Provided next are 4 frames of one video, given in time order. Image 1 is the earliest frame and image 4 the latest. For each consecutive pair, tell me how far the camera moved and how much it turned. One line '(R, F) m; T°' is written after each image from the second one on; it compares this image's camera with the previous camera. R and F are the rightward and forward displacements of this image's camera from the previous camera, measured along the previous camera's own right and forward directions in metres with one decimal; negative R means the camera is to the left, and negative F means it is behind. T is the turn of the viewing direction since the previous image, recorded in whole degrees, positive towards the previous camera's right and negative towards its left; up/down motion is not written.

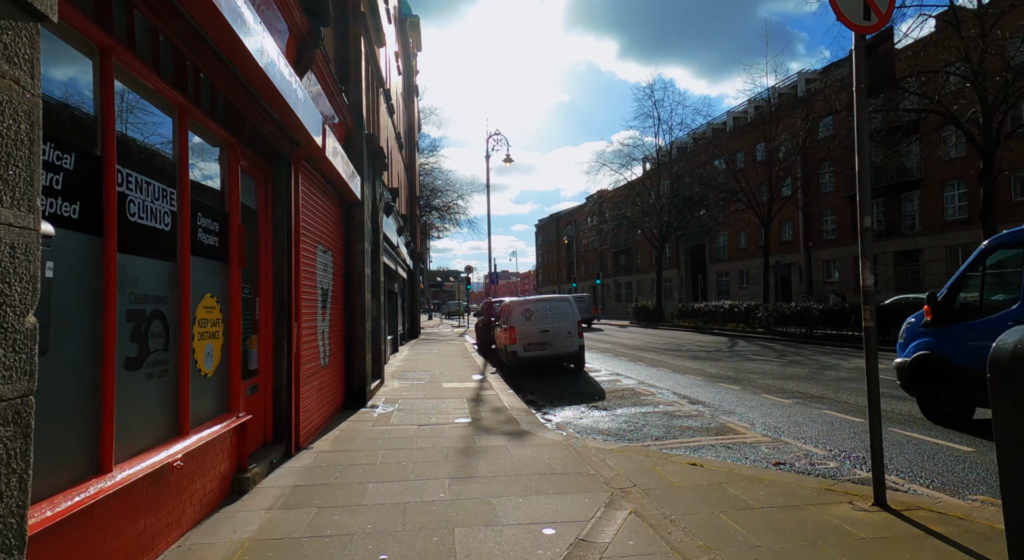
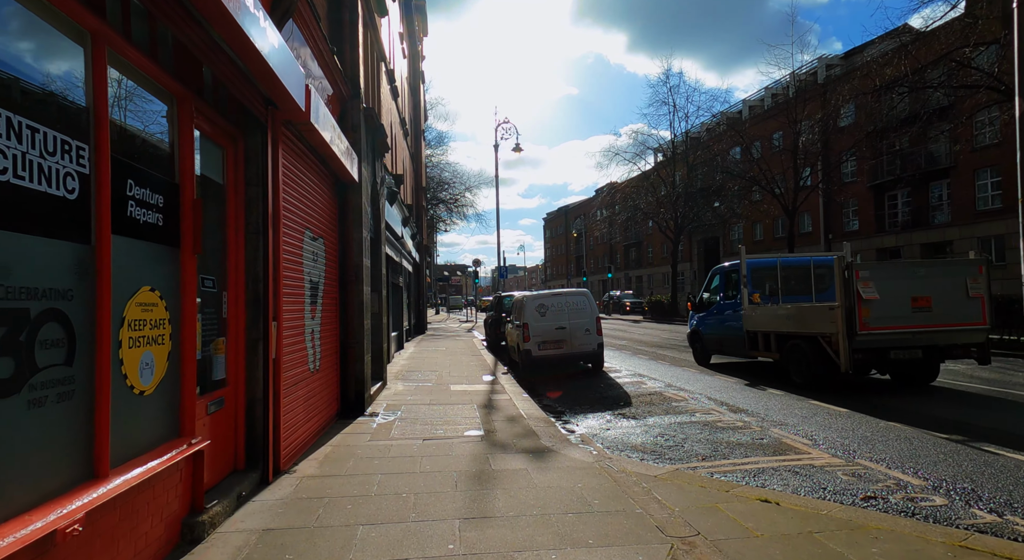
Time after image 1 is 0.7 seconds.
(-0.1, +1.0) m; -1°
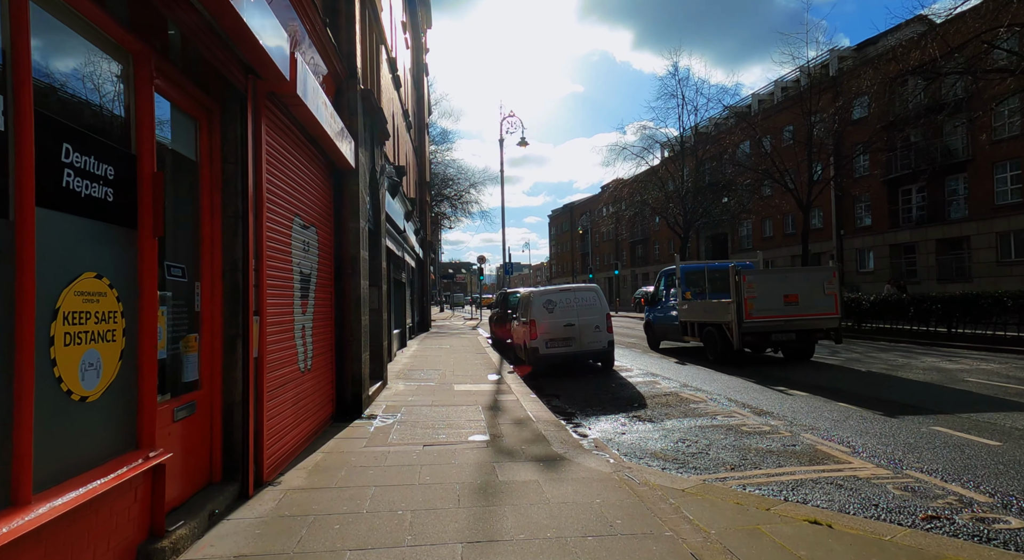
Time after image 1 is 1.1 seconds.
(0.0, +0.5) m; 0°
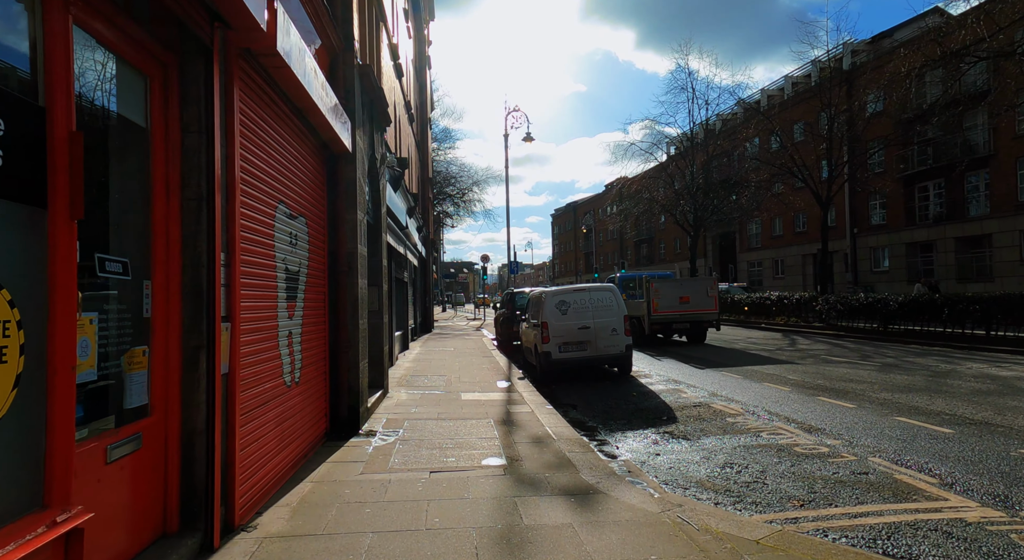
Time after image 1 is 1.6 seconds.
(-0.2, +0.8) m; 0°
